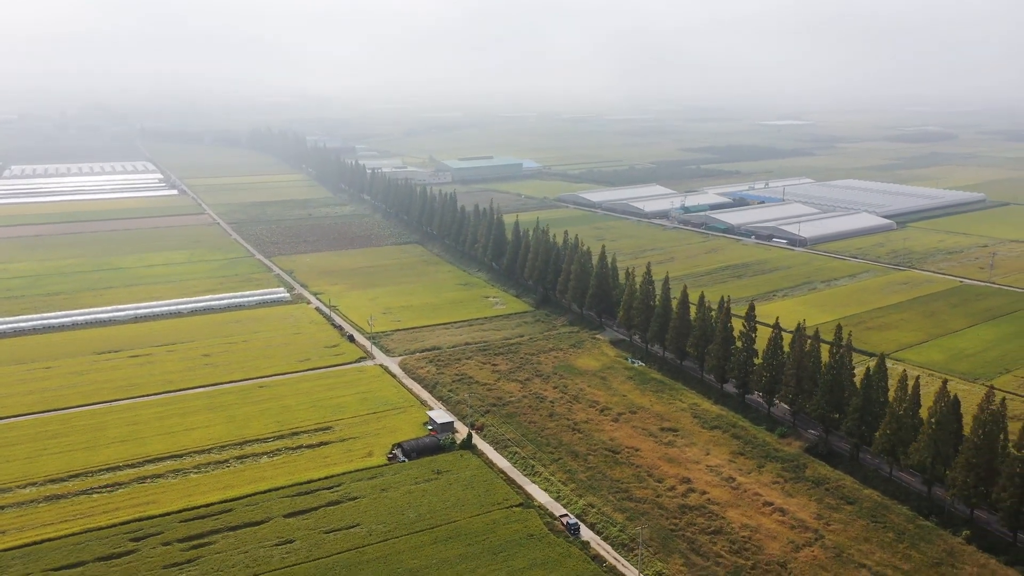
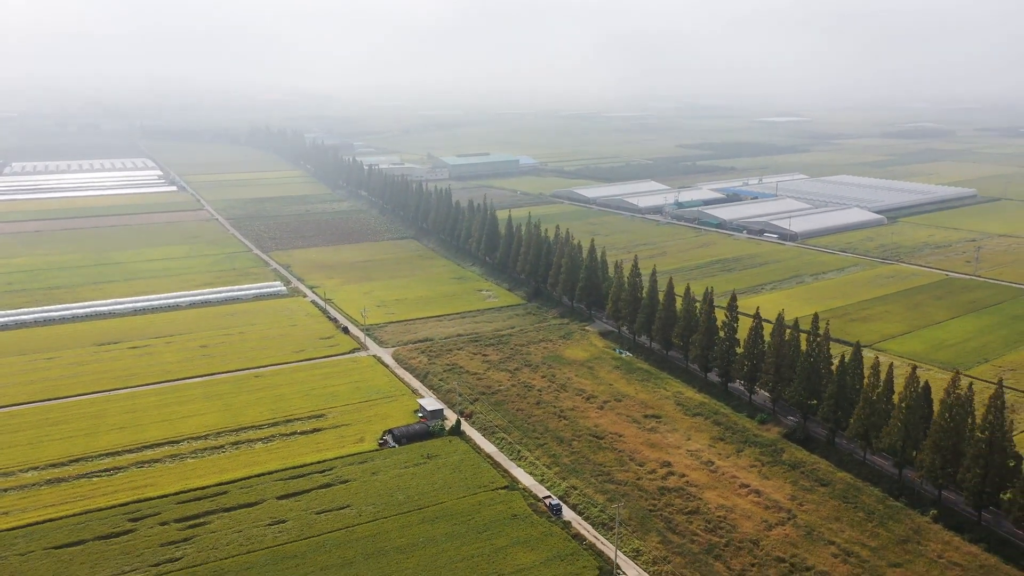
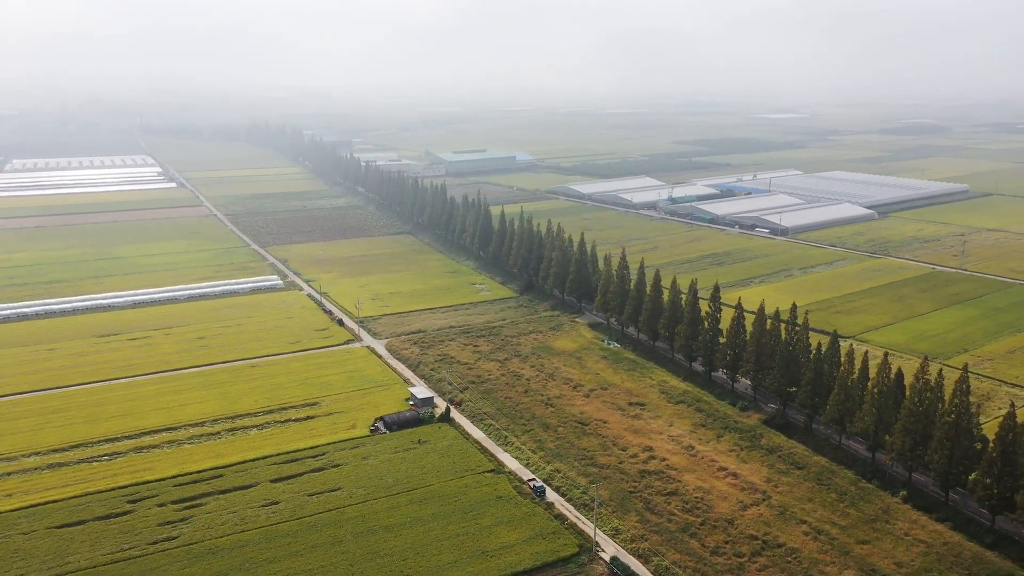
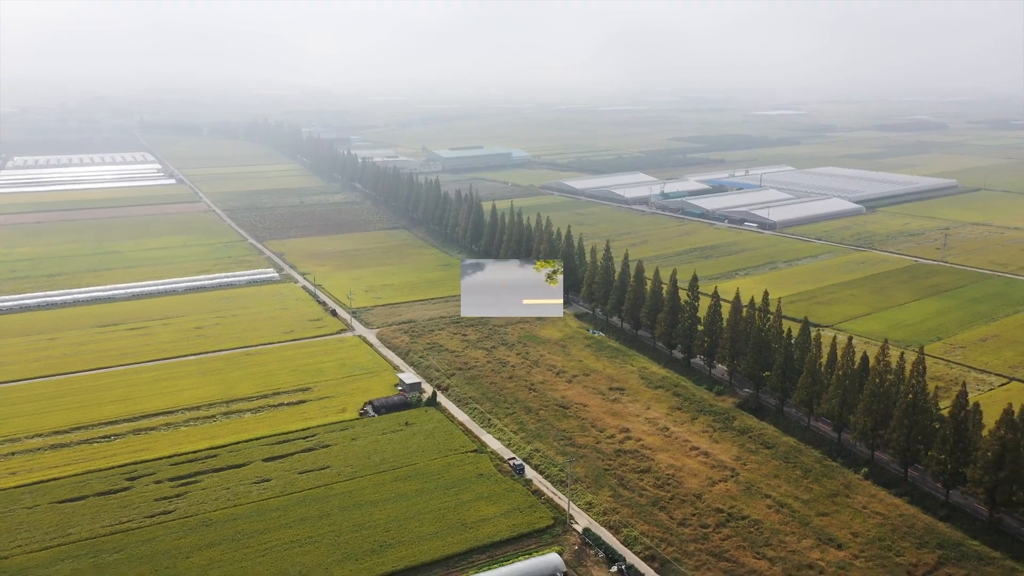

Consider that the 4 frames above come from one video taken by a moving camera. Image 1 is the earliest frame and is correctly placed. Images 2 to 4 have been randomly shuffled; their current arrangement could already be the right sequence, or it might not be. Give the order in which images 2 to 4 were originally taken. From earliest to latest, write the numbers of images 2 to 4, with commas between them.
2, 3, 4
